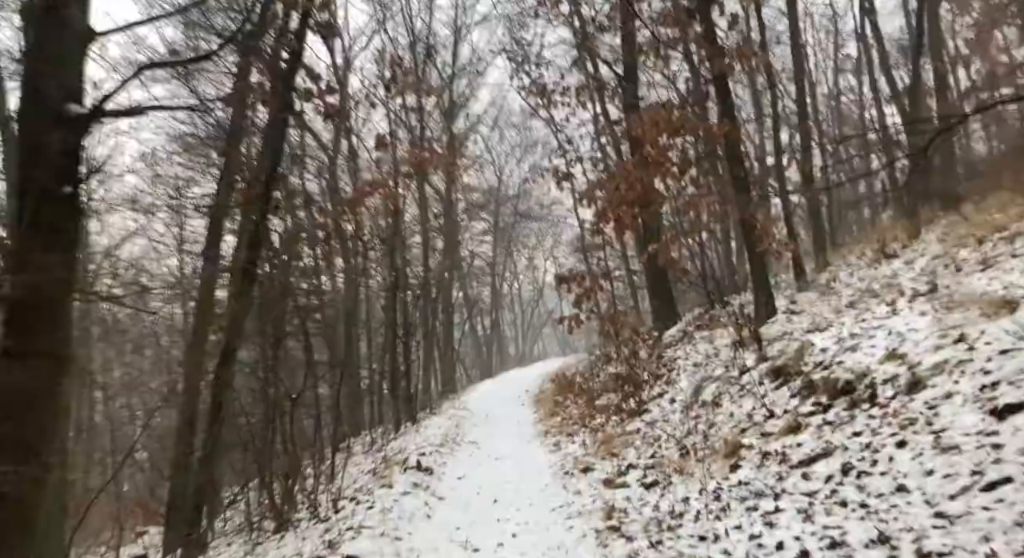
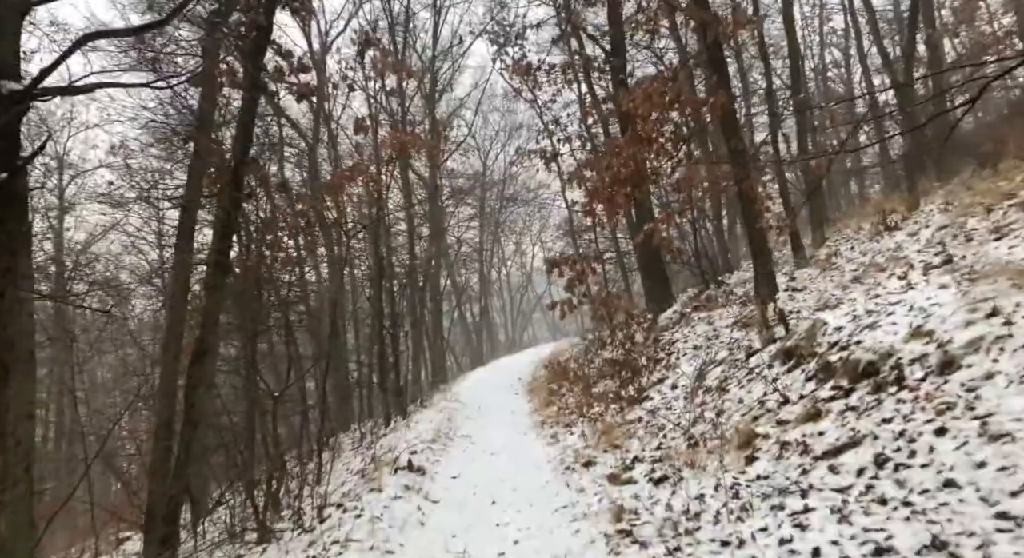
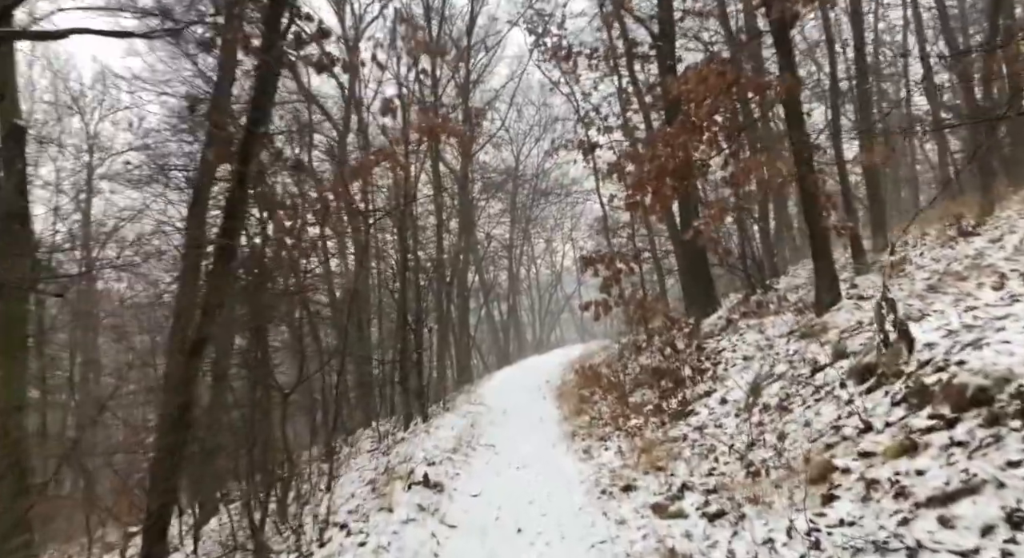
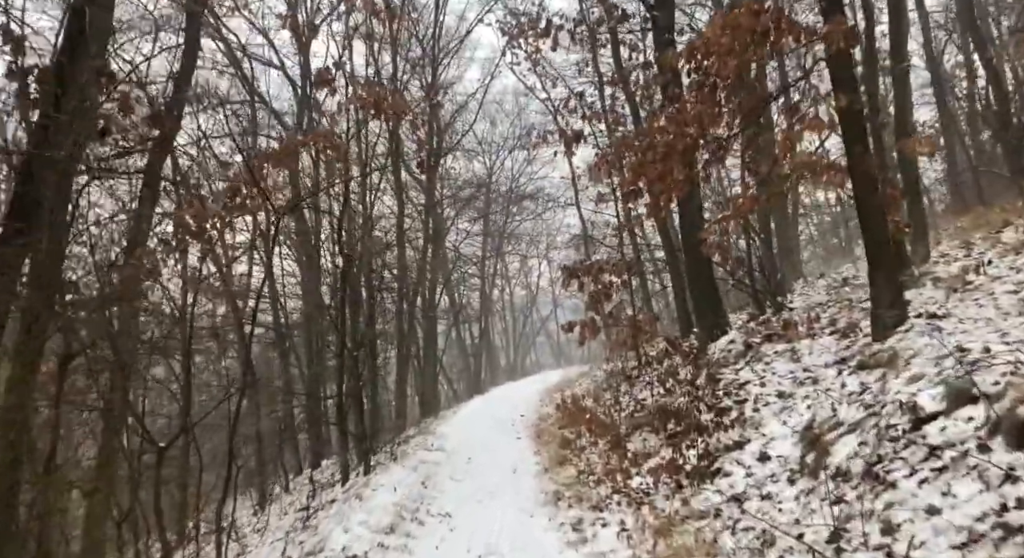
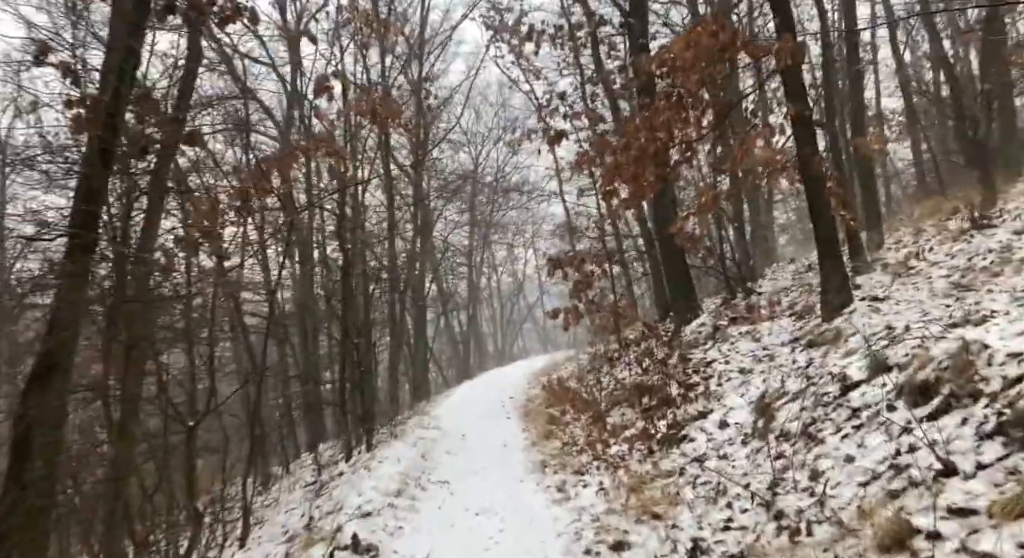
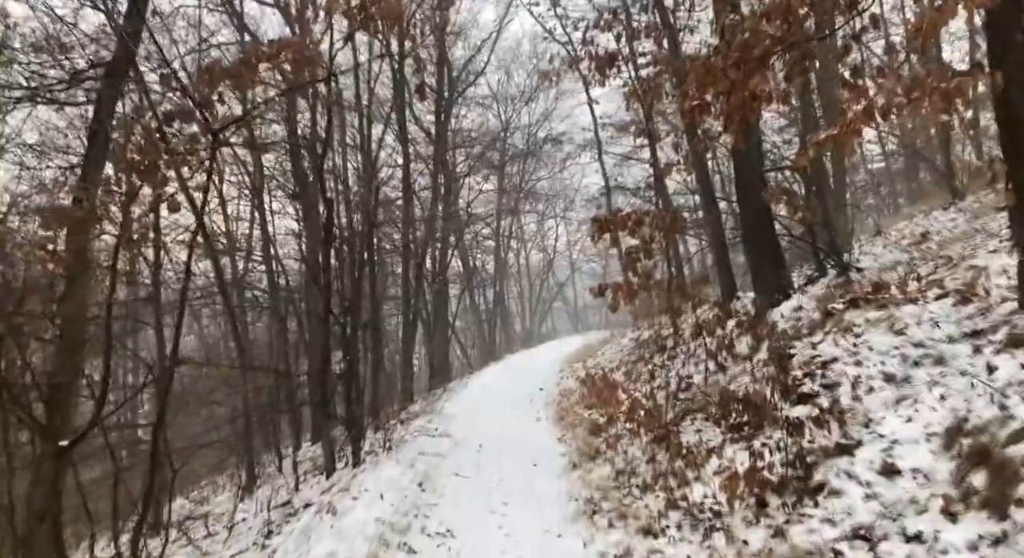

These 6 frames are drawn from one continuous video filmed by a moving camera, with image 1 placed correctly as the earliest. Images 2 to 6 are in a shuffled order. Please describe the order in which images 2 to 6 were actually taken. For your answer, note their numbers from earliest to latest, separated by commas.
2, 3, 5, 4, 6
